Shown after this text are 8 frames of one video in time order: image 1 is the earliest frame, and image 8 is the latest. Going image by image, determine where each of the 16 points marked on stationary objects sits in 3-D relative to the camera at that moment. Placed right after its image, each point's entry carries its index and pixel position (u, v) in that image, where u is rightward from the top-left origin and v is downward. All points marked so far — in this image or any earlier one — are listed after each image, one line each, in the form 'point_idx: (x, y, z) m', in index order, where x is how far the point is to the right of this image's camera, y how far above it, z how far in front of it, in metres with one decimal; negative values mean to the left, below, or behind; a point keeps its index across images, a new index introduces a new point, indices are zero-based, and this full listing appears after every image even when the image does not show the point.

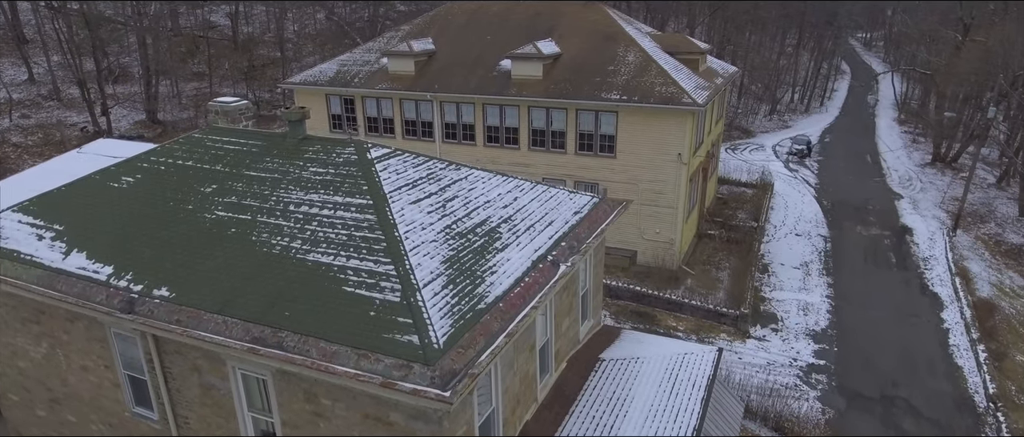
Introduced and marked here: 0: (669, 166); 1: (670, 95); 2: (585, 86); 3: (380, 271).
0: (+4.9, +1.6, +19.1) m
1: (+4.7, +3.7, +18.2) m
2: (+2.3, +4.2, +19.4) m
3: (-1.5, -0.6, +6.9) m
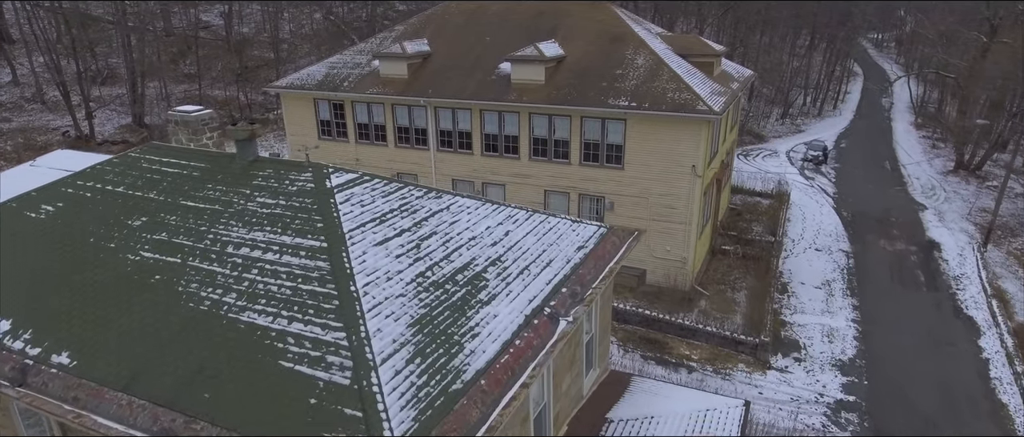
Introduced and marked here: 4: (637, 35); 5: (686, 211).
0: (+4.9, +1.1, +17.5) m
1: (+4.7, +3.2, +16.7) m
2: (+2.3, +3.7, +17.9) m
3: (-1.6, -1.1, +5.4) m
4: (+4.0, +5.8, +19.5) m
5: (+5.1, +0.2, +17.8) m
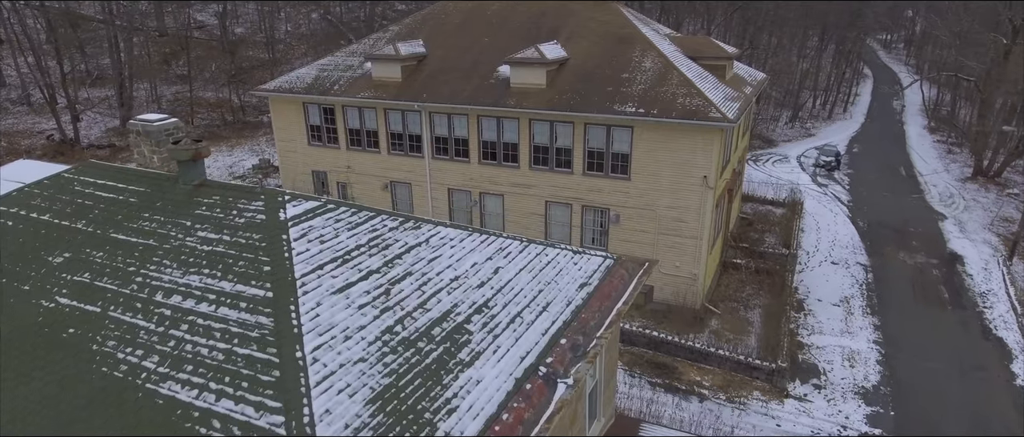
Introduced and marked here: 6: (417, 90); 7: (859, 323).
0: (+4.8, +0.7, +16.4) m
1: (+4.6, +2.8, +15.5) m
2: (+2.3, +3.3, +16.7) m
3: (-1.7, -1.4, +4.3) m
4: (+4.0, +5.4, +18.3) m
5: (+5.0, -0.2, +16.6) m
6: (-2.9, +3.9, +18.8) m
7: (+10.3, -3.1, +18.2) m
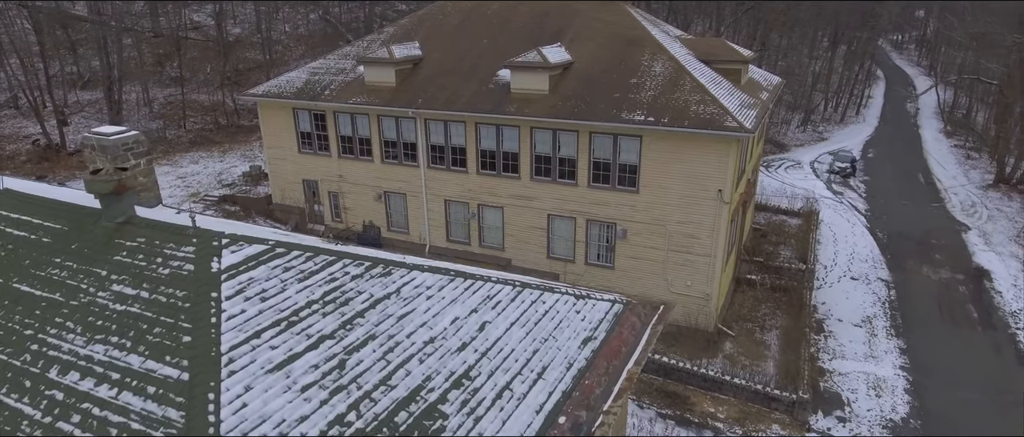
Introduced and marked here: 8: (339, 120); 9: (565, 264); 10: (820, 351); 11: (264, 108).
0: (+4.8, +0.3, +15.2) m
1: (+4.6, +2.4, +14.3) m
2: (+2.3, +2.9, +15.5) m
3: (-1.8, -1.8, +3.1) m
4: (+4.0, +5.0, +17.1) m
5: (+5.0, -0.6, +15.4) m
6: (-2.9, +3.5, +17.7) m
7: (+10.3, -3.5, +17.0) m
8: (-5.3, +3.0, +19.0) m
9: (+1.5, -1.3, +17.5) m
10: (+8.3, -3.6, +16.5) m
11: (-8.1, +3.6, +20.0) m
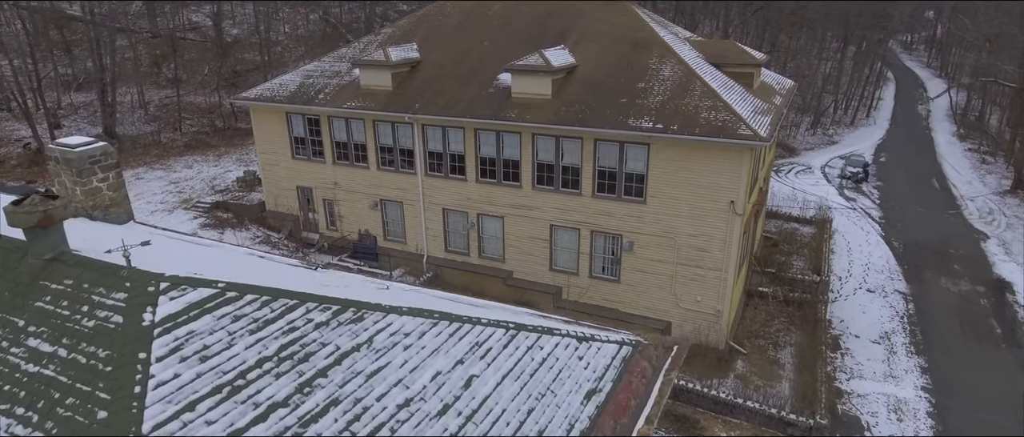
0: (+4.8, 0.0, +14.4) m
1: (+4.6, +2.1, +13.5) m
2: (+2.3, +2.6, +14.7) m
3: (-1.9, -2.1, +2.4) m
4: (+4.0, +4.7, +16.3) m
5: (+5.0, -0.9, +14.6) m
6: (-2.9, +3.2, +16.9) m
7: (+10.3, -3.8, +16.1) m
8: (-5.3, +2.8, +18.2) m
9: (+1.5, -1.6, +16.7) m
10: (+8.3, -3.9, +15.7) m
11: (-8.0, +3.3, +19.3) m
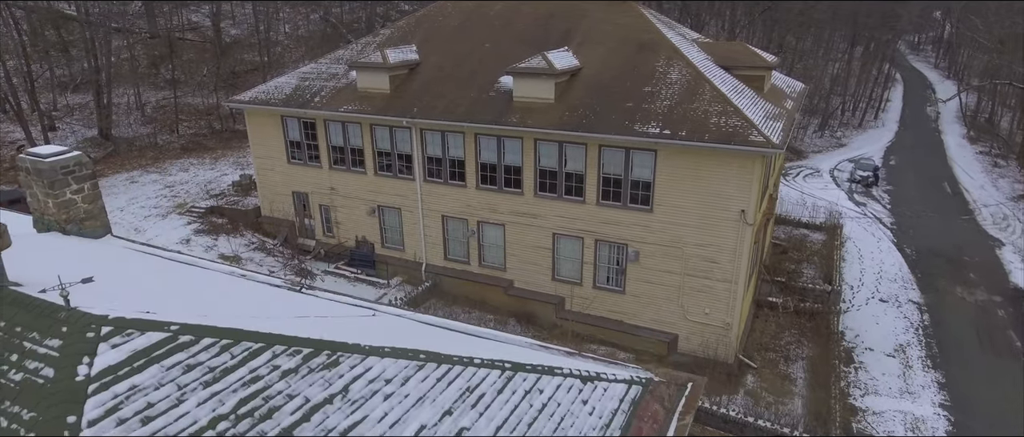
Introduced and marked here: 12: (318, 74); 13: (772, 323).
0: (+4.8, -0.2, +13.8) m
1: (+4.6, +1.9, +12.9) m
2: (+2.3, +2.4, +14.2) m
3: (-2.0, -2.3, +1.8) m
4: (+4.1, +4.5, +15.7) m
5: (+5.0, -1.1, +14.0) m
6: (-2.8, +3.0, +16.3) m
7: (+10.3, -4.1, +15.5) m
8: (-5.2, +2.6, +17.7) m
9: (+1.6, -1.8, +16.1) m
10: (+8.3, -4.1, +15.1) m
11: (-8.0, +3.1, +18.7) m
12: (-5.9, +4.4, +18.8) m
13: (+7.3, -2.9, +17.3) m
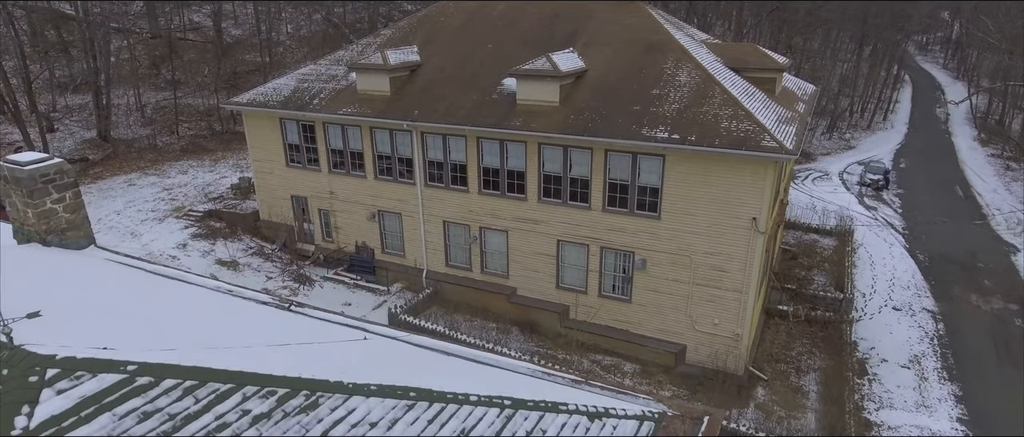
0: (+4.9, -0.4, +13.3) m
1: (+4.7, +1.7, +12.4) m
2: (+2.4, +2.2, +13.7) m
3: (-2.0, -2.5, +1.4) m
4: (+4.2, +4.3, +15.3) m
5: (+5.1, -1.3, +13.5) m
6: (-2.7, +2.9, +15.9) m
7: (+10.4, -4.2, +15.0) m
8: (-5.2, +2.4, +17.3) m
9: (+1.7, -2.0, +15.7) m
10: (+8.4, -4.3, +14.6) m
11: (-7.9, +3.0, +18.4) m
12: (-5.8, +4.3, +18.3) m
13: (+7.4, -3.1, +16.8) m
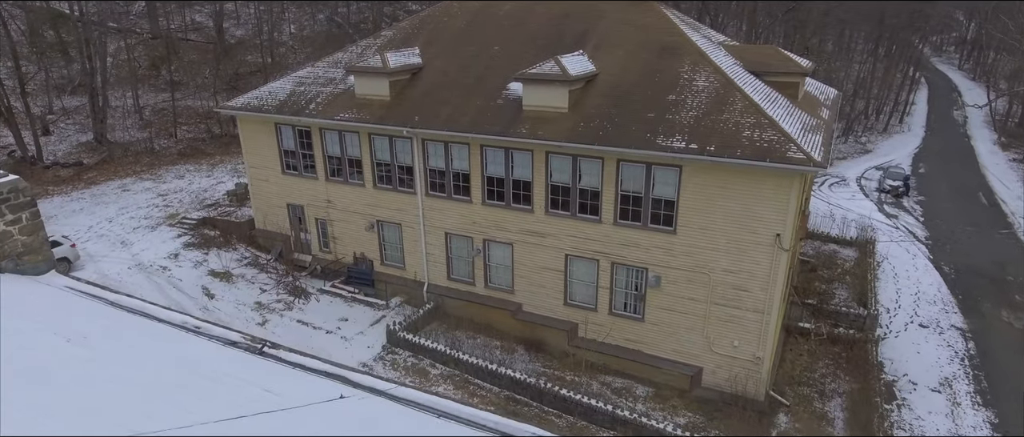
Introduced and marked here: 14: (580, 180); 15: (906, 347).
0: (+5.0, -0.7, +12.4) m
1: (+4.8, +1.4, +11.5) m
2: (+2.5, +1.9, +12.8) m
3: (-2.0, -2.8, +0.5) m
4: (+4.3, +4.0, +14.4) m
5: (+5.2, -1.6, +12.6) m
6: (-2.6, +2.6, +15.1) m
7: (+10.5, -4.6, +14.0) m
8: (-5.0, +2.2, +16.5) m
9: (+1.8, -2.3, +14.8) m
10: (+8.5, -4.6, +13.6) m
11: (-7.7, +2.7, +17.6) m
12: (-5.6, +4.0, +17.5) m
13: (+7.5, -3.4, +15.8) m
14: (+1.5, +0.9, +13.7) m
15: (+10.8, -3.5, +16.8) m
